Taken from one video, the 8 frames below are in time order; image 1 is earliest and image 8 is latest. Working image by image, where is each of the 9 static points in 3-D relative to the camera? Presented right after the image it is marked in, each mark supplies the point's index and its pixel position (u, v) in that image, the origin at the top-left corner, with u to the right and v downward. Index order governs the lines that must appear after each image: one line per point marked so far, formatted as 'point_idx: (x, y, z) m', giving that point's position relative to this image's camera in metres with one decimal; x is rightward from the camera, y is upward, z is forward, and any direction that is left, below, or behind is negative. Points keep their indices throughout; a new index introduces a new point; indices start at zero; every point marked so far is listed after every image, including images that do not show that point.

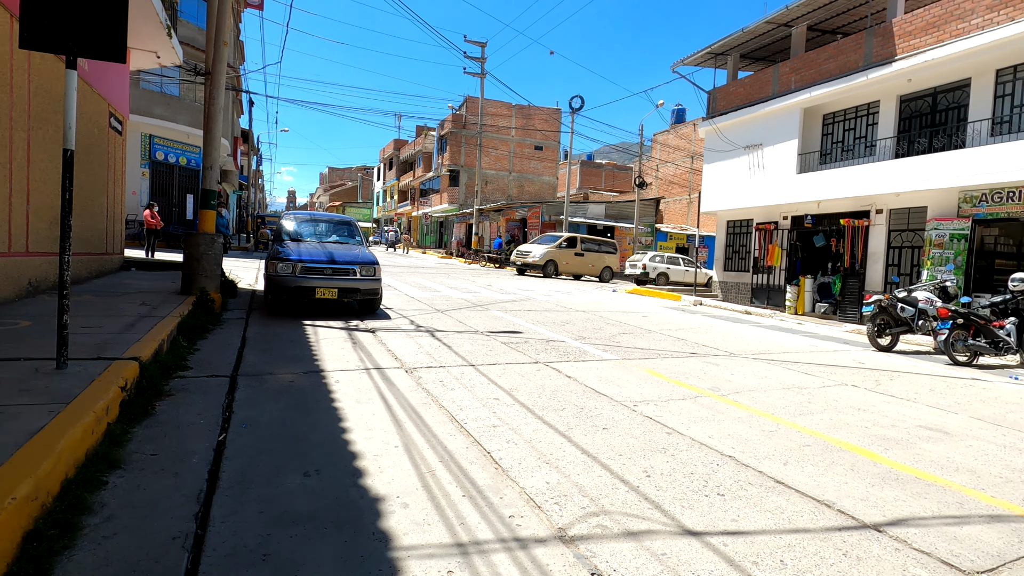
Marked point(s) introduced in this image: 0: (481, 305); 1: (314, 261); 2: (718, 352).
0: (-0.7, -0.4, +12.5) m
1: (-3.4, +0.5, +9.1) m
2: (+3.3, -1.0, +8.5) m
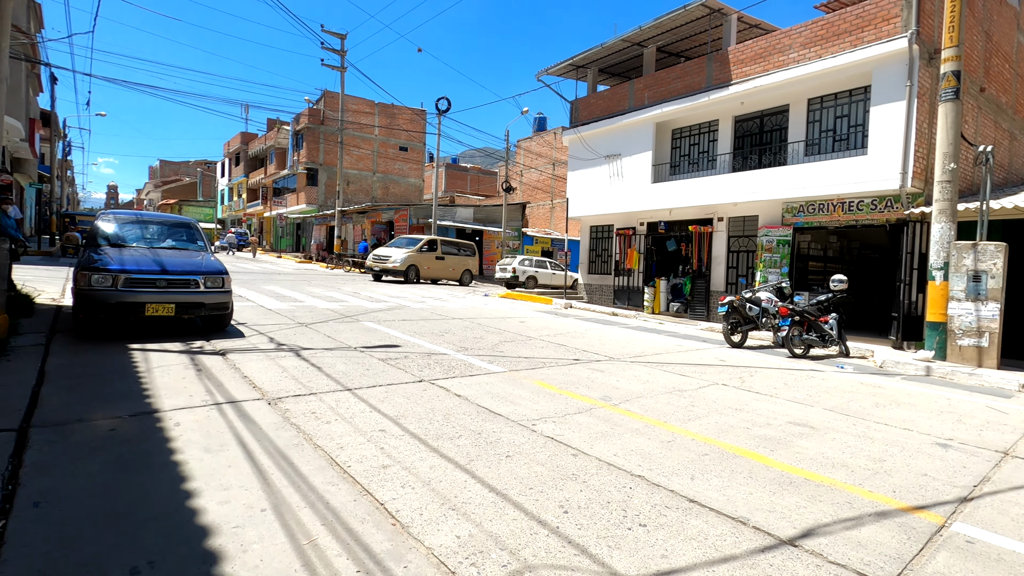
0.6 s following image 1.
0: (-3.5, -0.6, +11.5) m
1: (-5.2, +0.2, +7.5) m
2: (+1.4, -1.1, +8.6) m
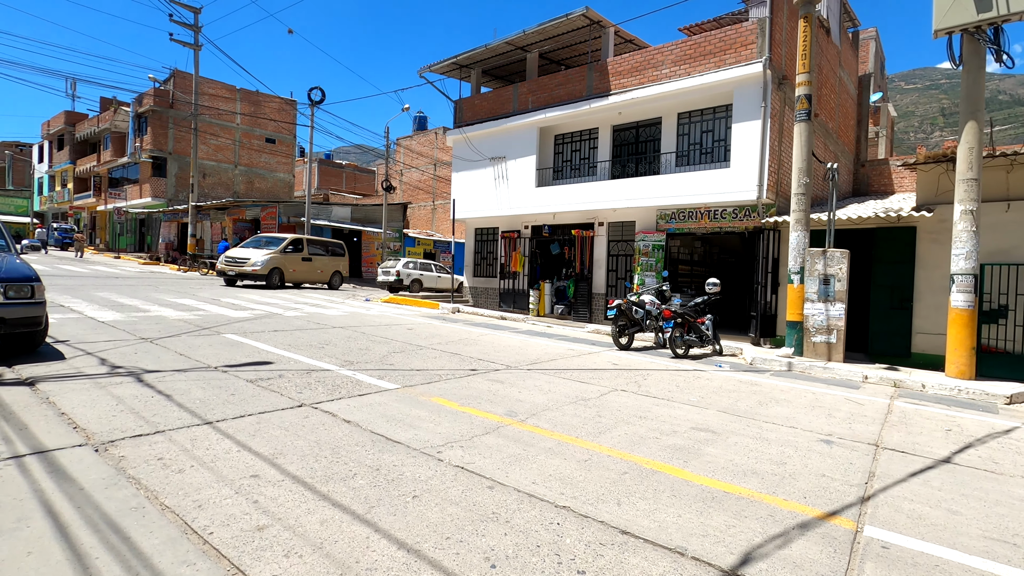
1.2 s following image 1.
0: (-5.6, -0.7, +9.9) m
1: (-6.5, +0.1, +5.7) m
2: (-0.2, -1.2, +8.2) m
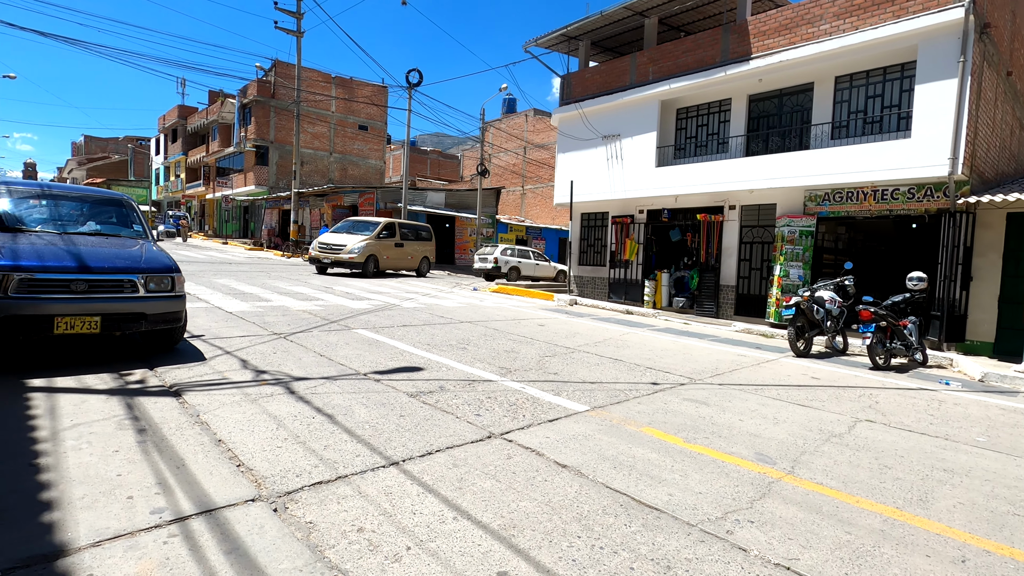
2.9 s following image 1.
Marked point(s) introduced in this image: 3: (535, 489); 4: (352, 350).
0: (-3.0, -0.6, +9.1) m
1: (-4.4, +0.2, +5.1) m
2: (+2.1, -1.2, +6.7) m
3: (+0.1, -1.3, +3.4) m
4: (-2.1, -0.8, +7.0) m
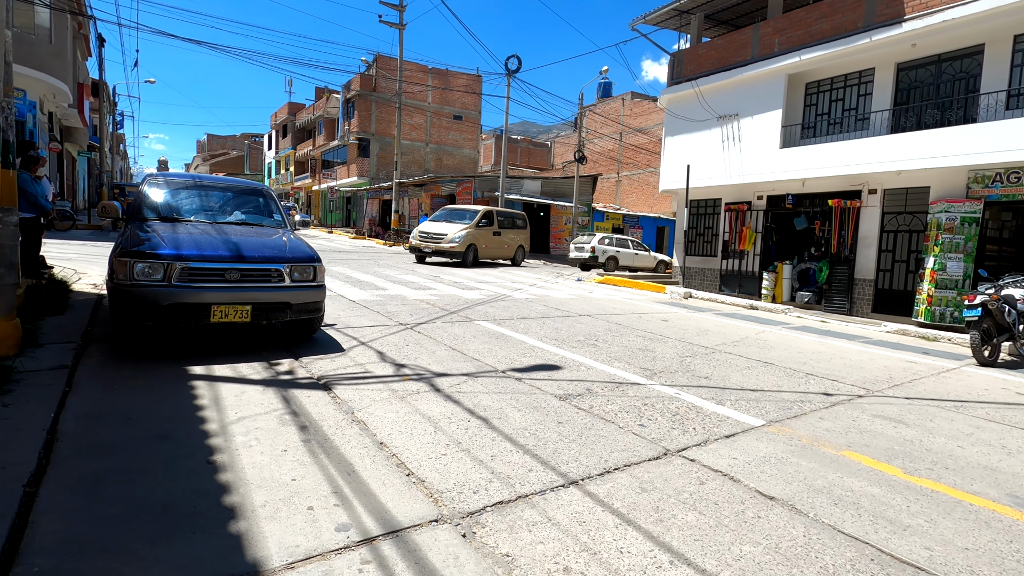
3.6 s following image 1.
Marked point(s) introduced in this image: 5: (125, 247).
0: (-0.9, -0.4, +9.0) m
1: (-2.9, +0.3, +5.1) m
2: (+3.7, -1.1, +5.8) m
3: (+1.3, -1.3, +2.8) m
4: (-0.4, -0.7, +6.7) m
5: (-3.7, +0.4, +5.1) m
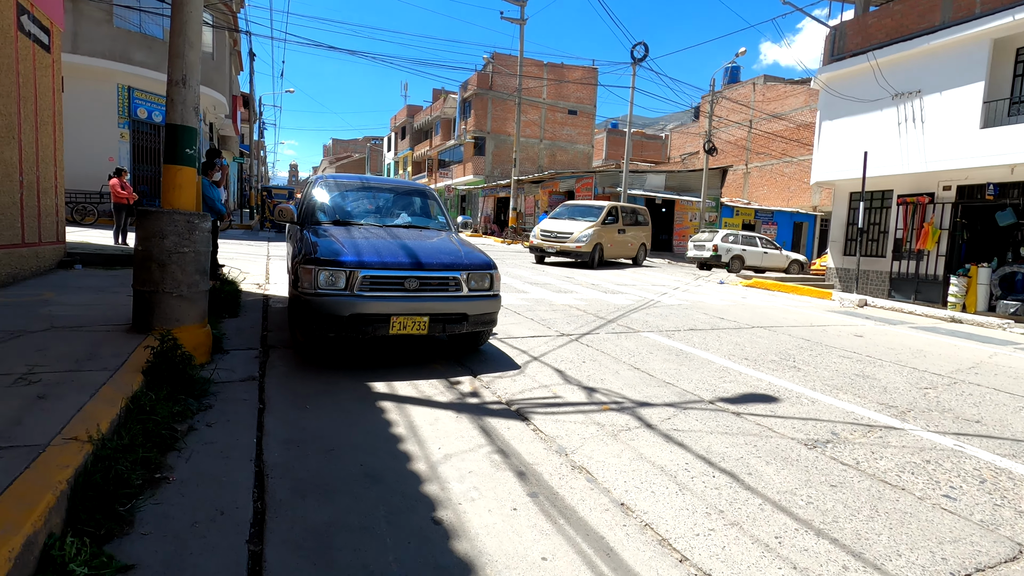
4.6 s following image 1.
0: (+1.5, -0.5, +8.2) m
1: (-1.1, +0.2, +4.8) m
2: (+5.5, -1.3, +4.2) m
3: (+2.5, -1.4, +1.8) m
4: (+1.7, -0.8, +5.9) m
5: (-1.9, +0.3, +4.8) m
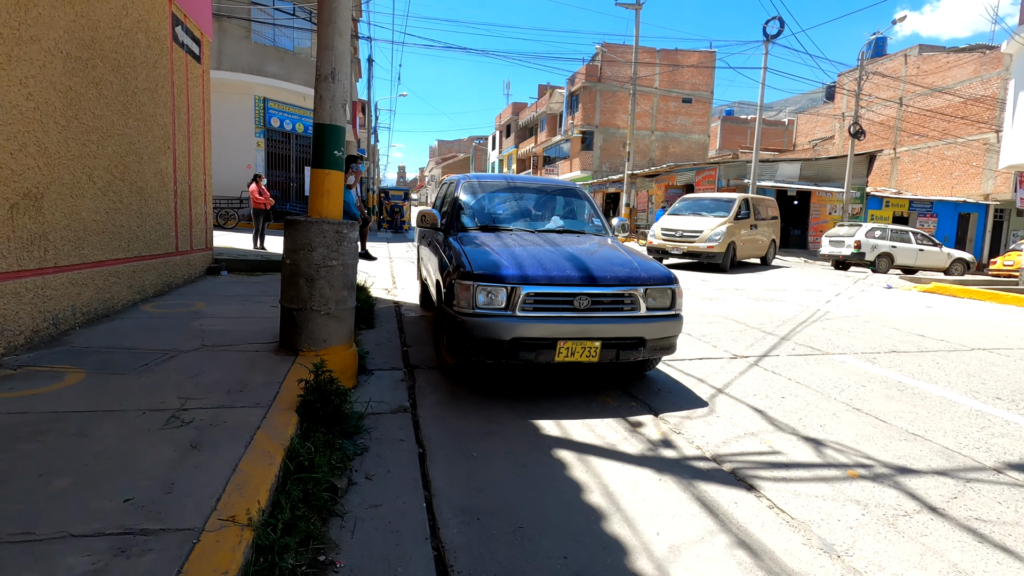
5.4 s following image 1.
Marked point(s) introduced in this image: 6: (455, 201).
0: (+3.5, -0.6, +6.9) m
1: (+0.3, +0.1, +4.0) m
2: (+6.7, -1.5, +2.3) m
3: (+3.4, -1.6, +0.4) m
4: (+3.2, -1.0, +4.6) m
5: (-0.4, +0.2, +4.2) m
6: (-0.6, +0.9, +5.5) m
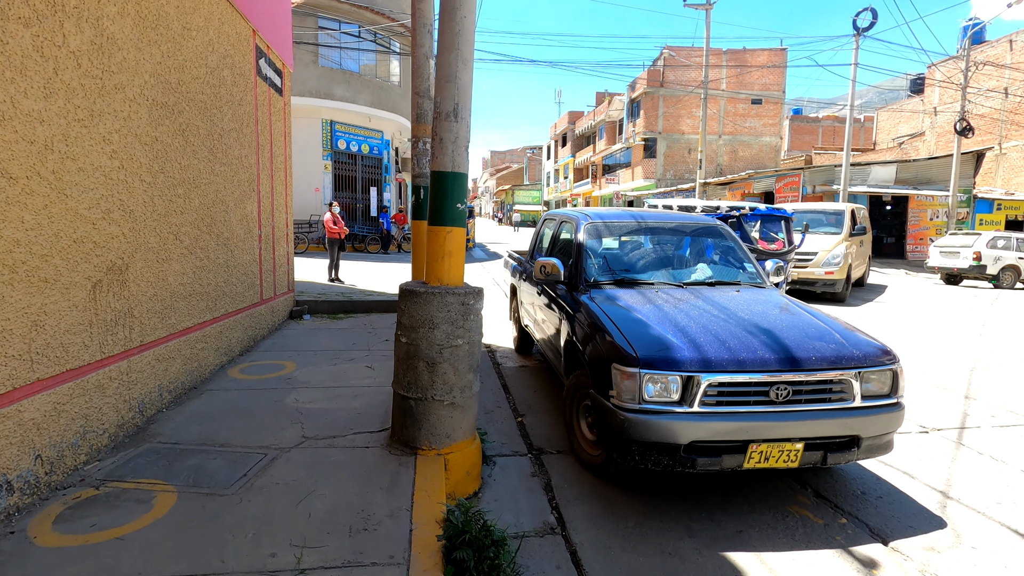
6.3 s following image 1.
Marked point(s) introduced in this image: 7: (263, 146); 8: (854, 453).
0: (+4.8, -1.1, +5.6) m
1: (+1.3, -0.4, +3.1) m
2: (+7.6, -1.9, +0.7) m
3: (+4.0, -2.0, -0.8) m
4: (+4.3, -1.4, +3.4) m
5: (+0.6, -0.3, +3.4) m
6: (+0.5, +0.4, +4.7) m
7: (-2.9, +1.7, +6.2) m
8: (+2.1, -1.0, +3.2) m
